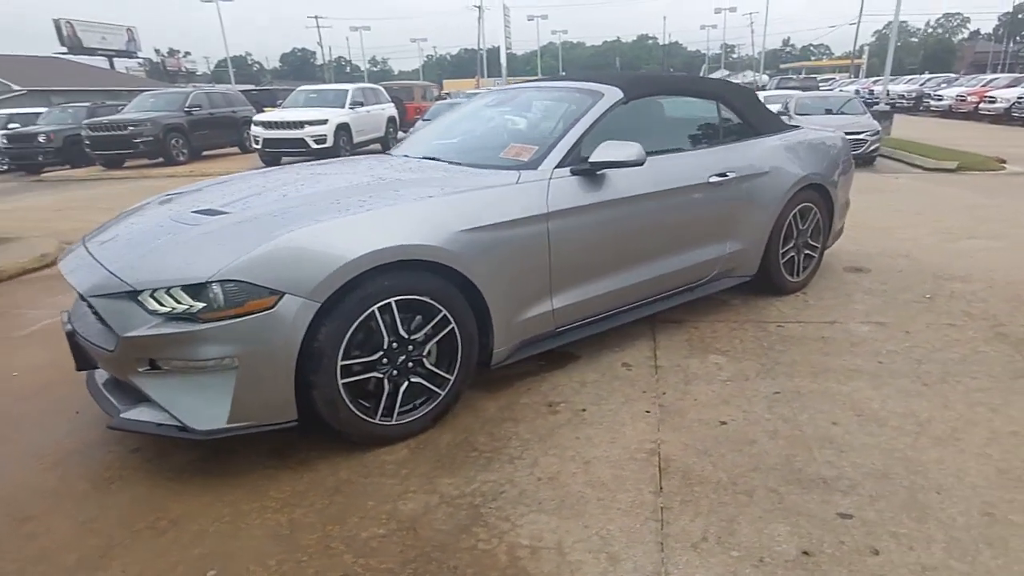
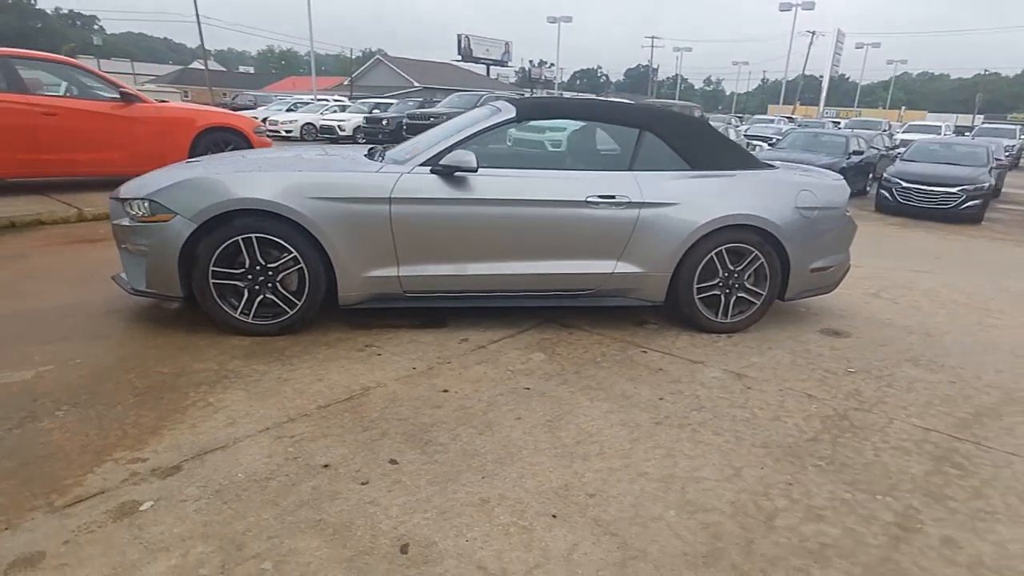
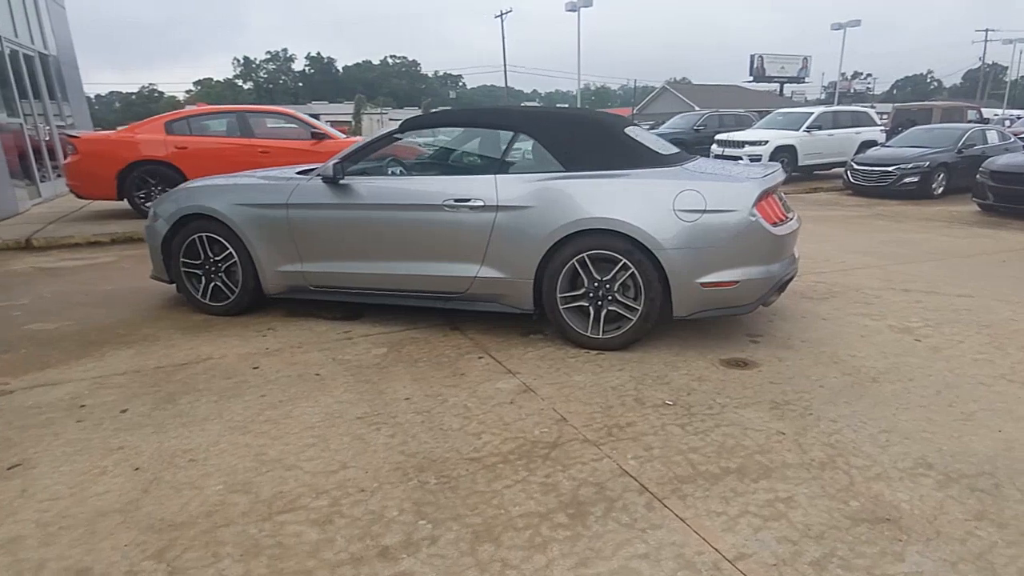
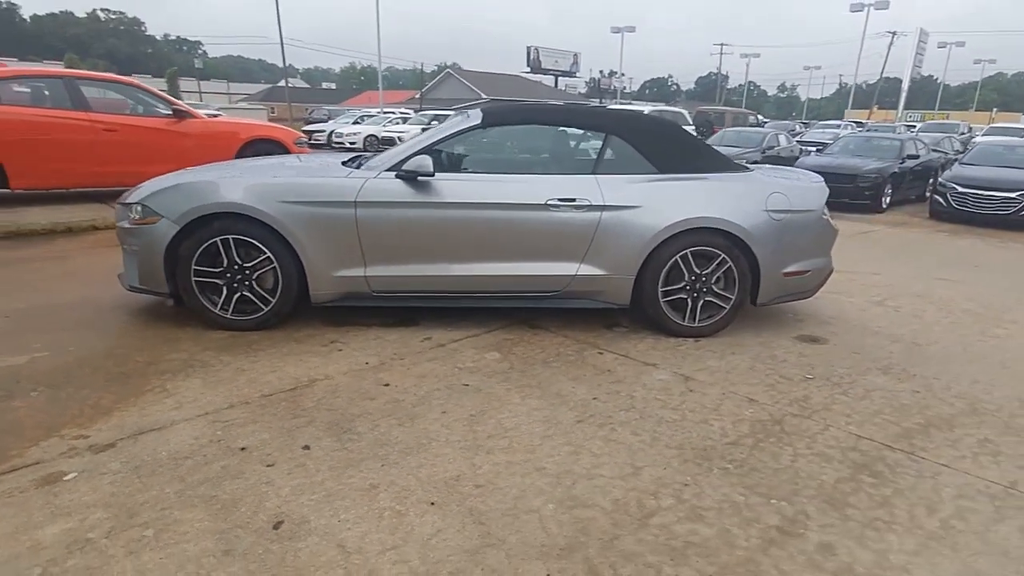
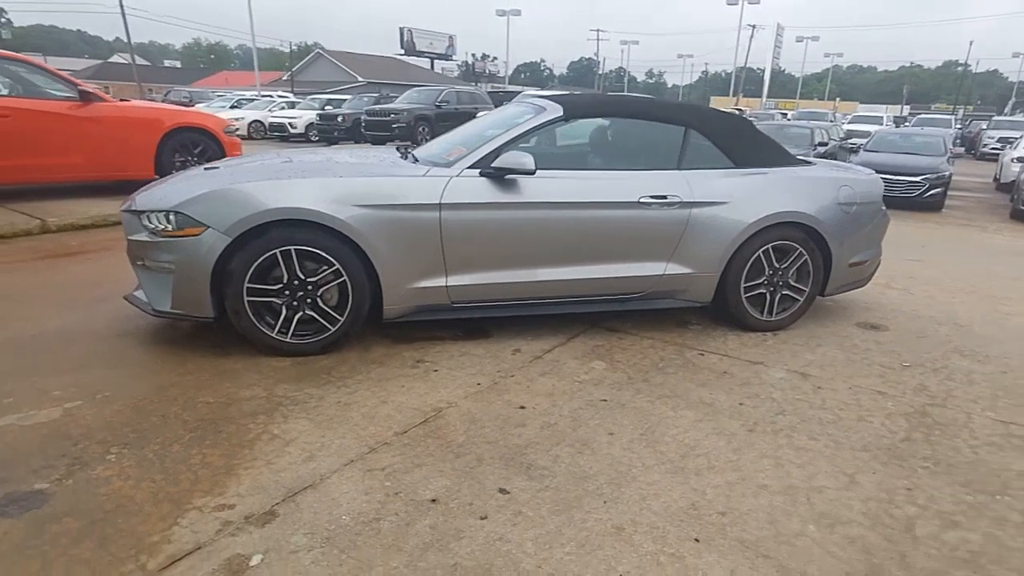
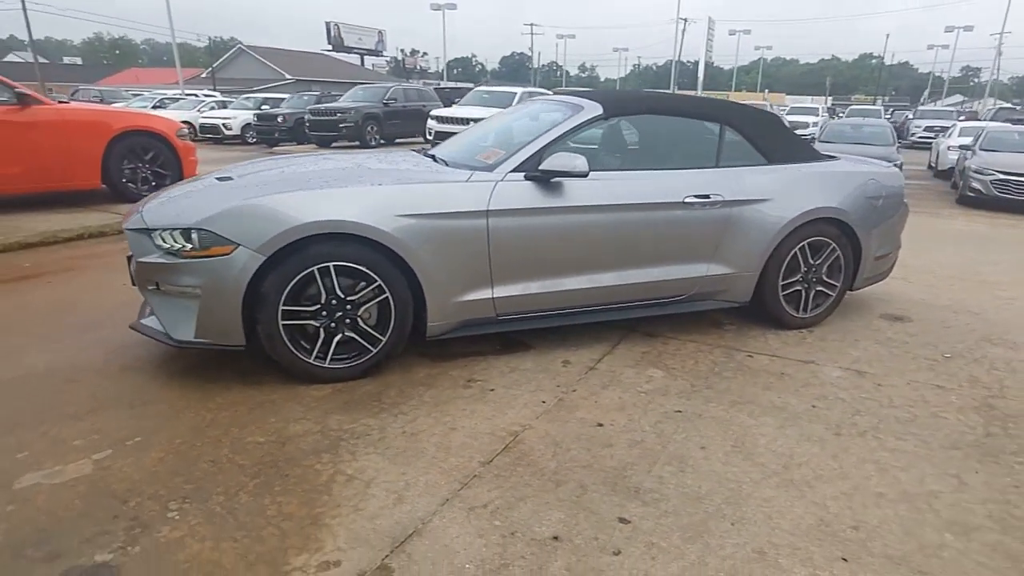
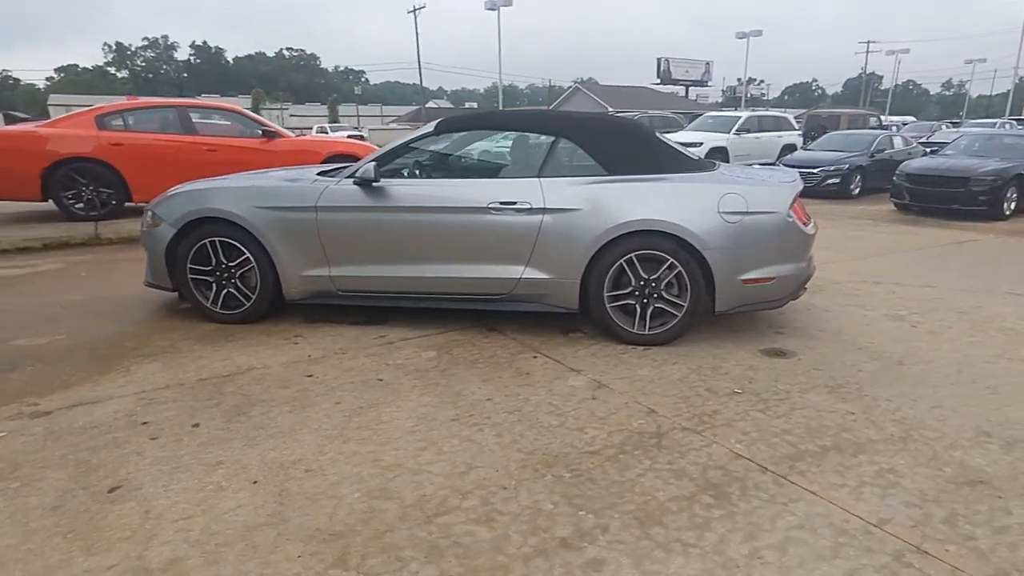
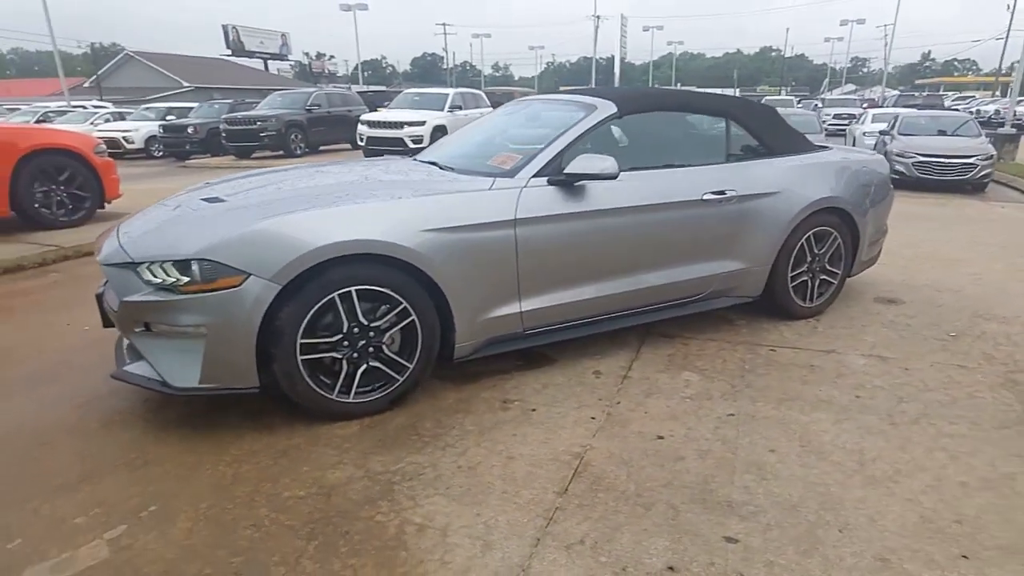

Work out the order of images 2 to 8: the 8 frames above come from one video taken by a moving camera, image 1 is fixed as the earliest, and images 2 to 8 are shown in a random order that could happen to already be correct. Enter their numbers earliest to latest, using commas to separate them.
8, 6, 5, 2, 4, 7, 3
